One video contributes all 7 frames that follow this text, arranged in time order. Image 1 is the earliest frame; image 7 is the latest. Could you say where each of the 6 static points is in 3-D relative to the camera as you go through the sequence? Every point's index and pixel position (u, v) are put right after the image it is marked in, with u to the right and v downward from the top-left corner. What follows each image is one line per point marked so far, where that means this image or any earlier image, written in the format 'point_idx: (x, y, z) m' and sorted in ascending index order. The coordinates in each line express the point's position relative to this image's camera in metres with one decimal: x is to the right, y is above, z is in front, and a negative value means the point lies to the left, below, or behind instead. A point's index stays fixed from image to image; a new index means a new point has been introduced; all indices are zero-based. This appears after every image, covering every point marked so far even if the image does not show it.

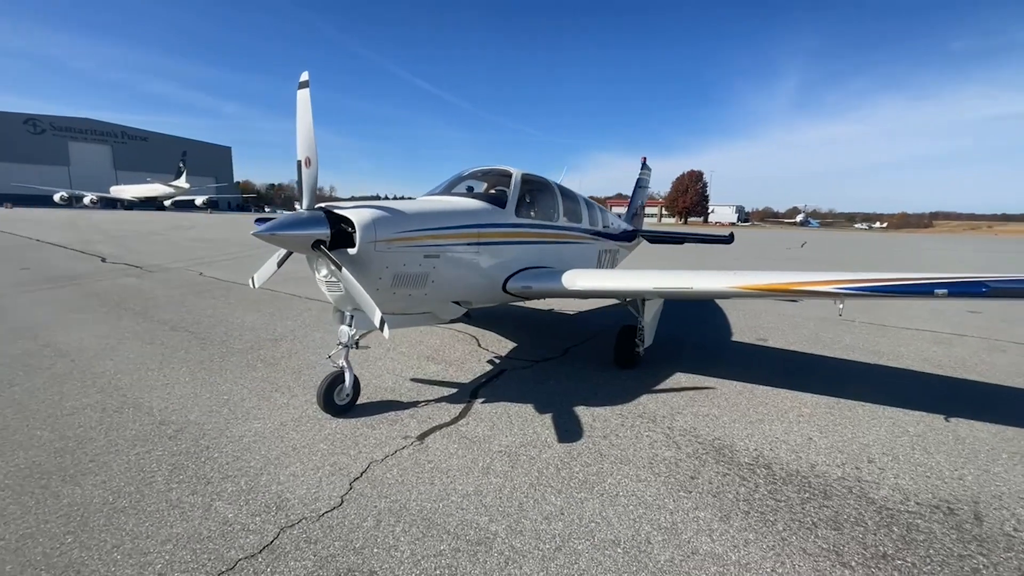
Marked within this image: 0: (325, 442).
0: (-1.3, -1.1, +3.2) m
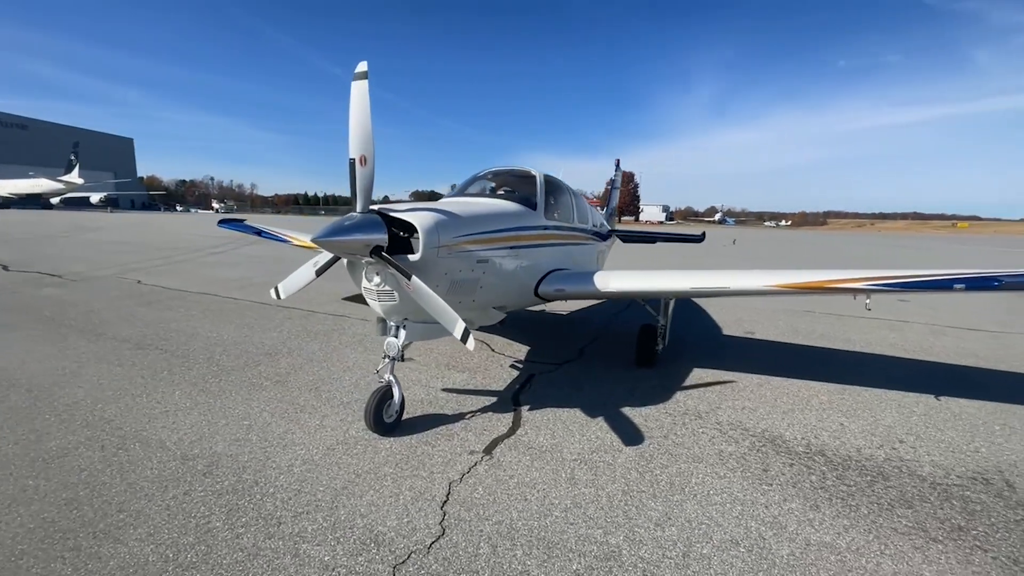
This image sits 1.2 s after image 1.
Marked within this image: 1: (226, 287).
0: (-0.8, -1.2, +2.9) m
1: (-5.7, 0.0, +8.7) m
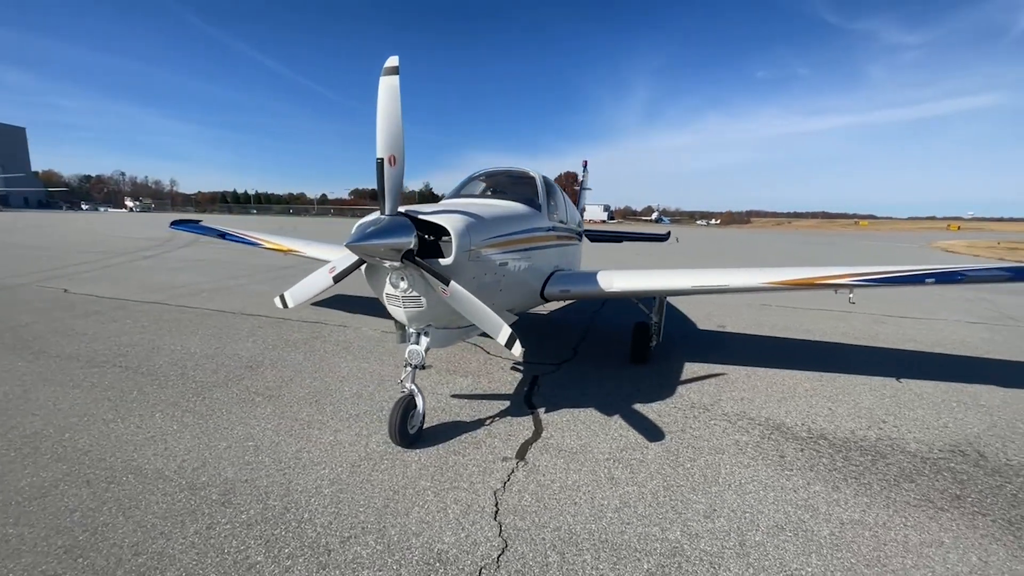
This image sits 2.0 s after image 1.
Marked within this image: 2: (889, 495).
0: (-0.5, -1.2, +2.8) m
1: (-6.2, -0.1, +7.9) m
2: (+2.4, -1.3, +2.8) m
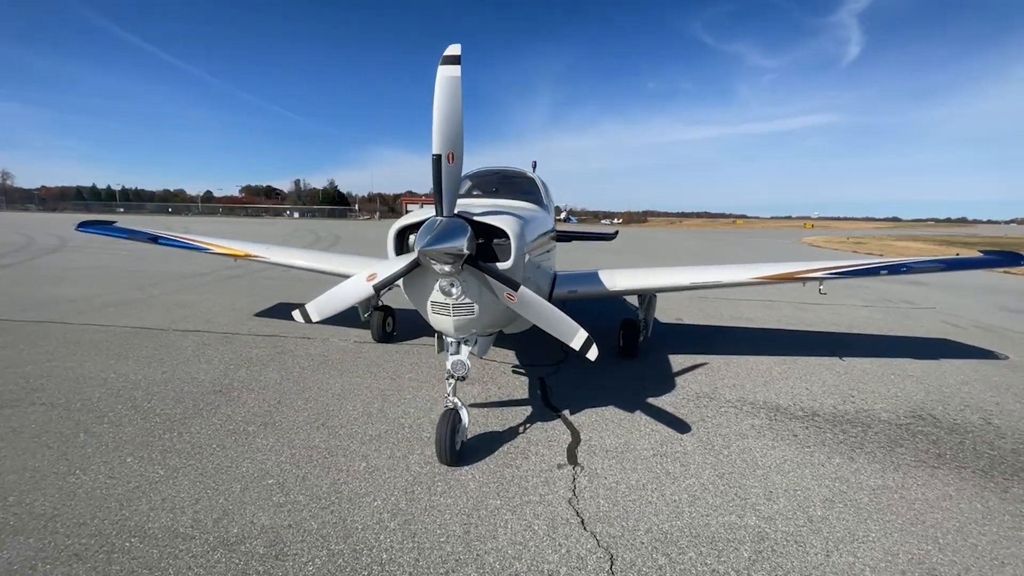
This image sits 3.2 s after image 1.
0: (-0.1, -1.2, +2.6) m
1: (-6.7, -0.3, +6.6) m
2: (+2.8, -1.3, +3.2) m
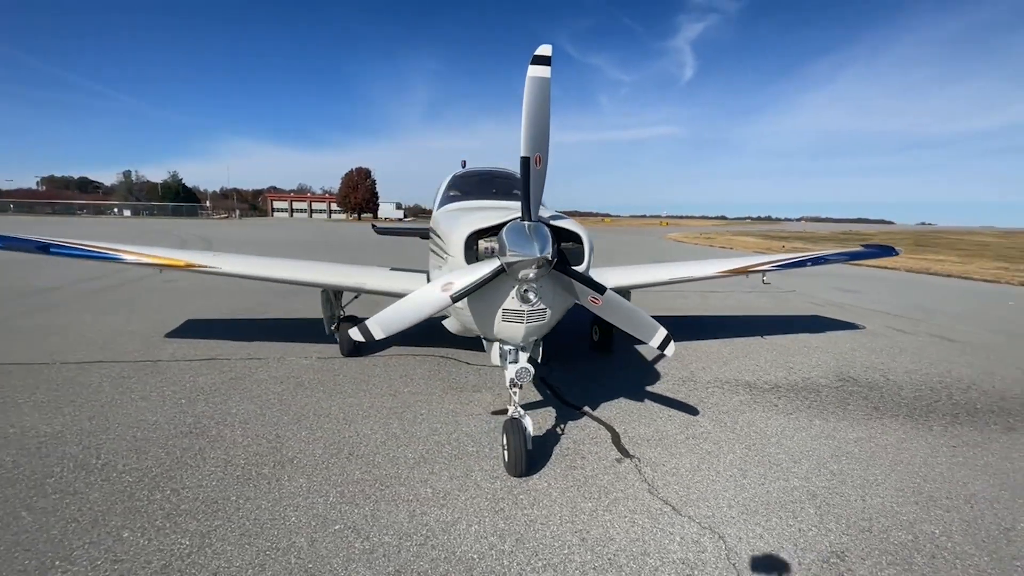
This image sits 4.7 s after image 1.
0: (+0.4, -1.3, +2.6) m
1: (-7.0, -0.7, +4.7) m
2: (+3.1, -1.2, +4.0) m
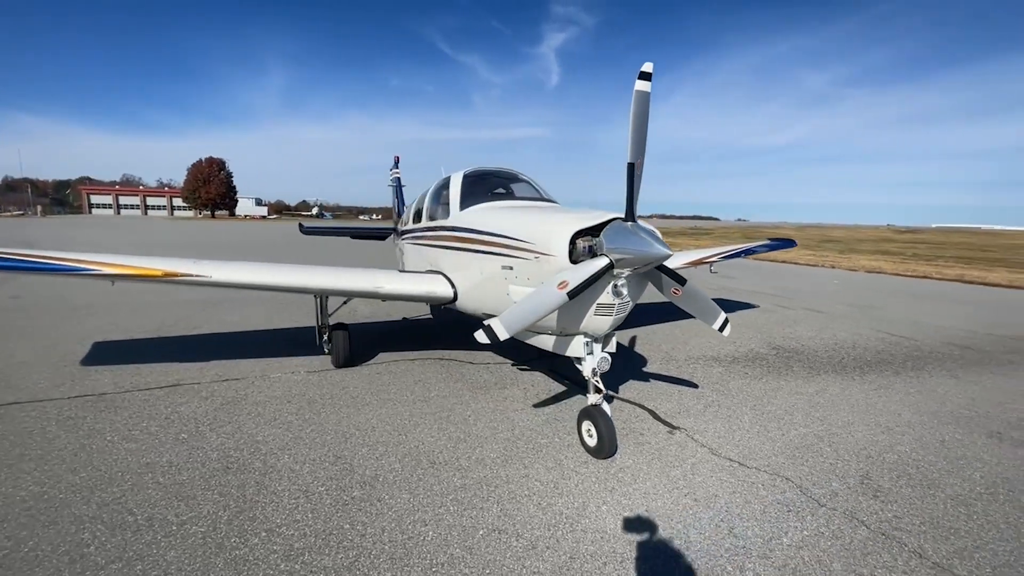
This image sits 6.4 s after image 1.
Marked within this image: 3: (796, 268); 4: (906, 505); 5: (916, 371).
0: (+1.1, -1.2, +3.0) m
1: (-6.6, -0.9, +2.9) m
2: (+3.3, -1.0, +5.0) m
3: (+10.0, +0.7, +15.4) m
4: (+2.4, -1.3, +2.7) m
5: (+4.9, -1.0, +5.3) m
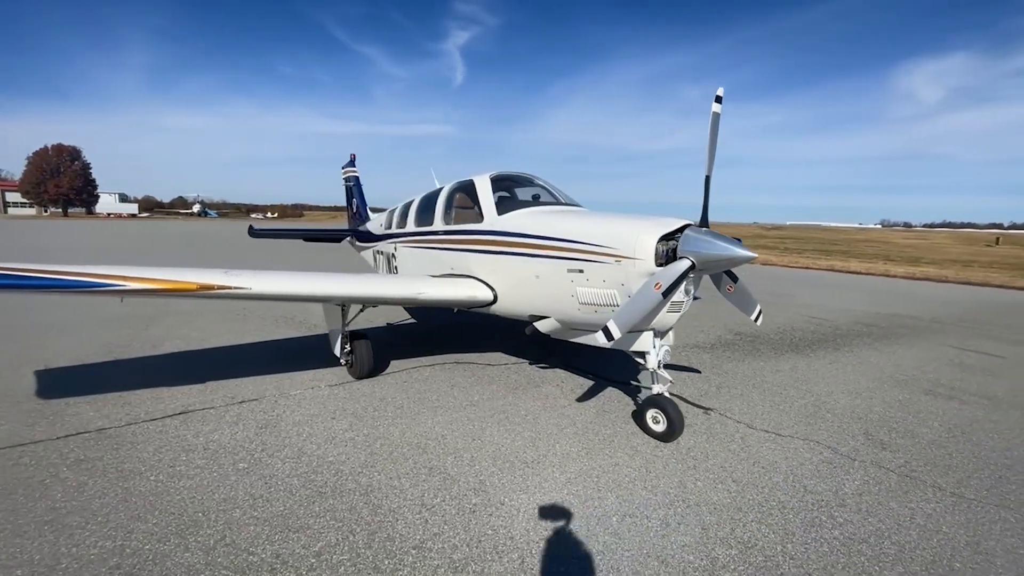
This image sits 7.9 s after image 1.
0: (+1.7, -1.2, +3.4) m
1: (-5.9, -1.2, +1.8) m
2: (+3.4, -0.9, +5.8) m
3: (+7.8, +1.0, +17.3) m
4: (+3.1, -1.3, +3.4) m
5: (+4.9, -0.9, +6.4) m
